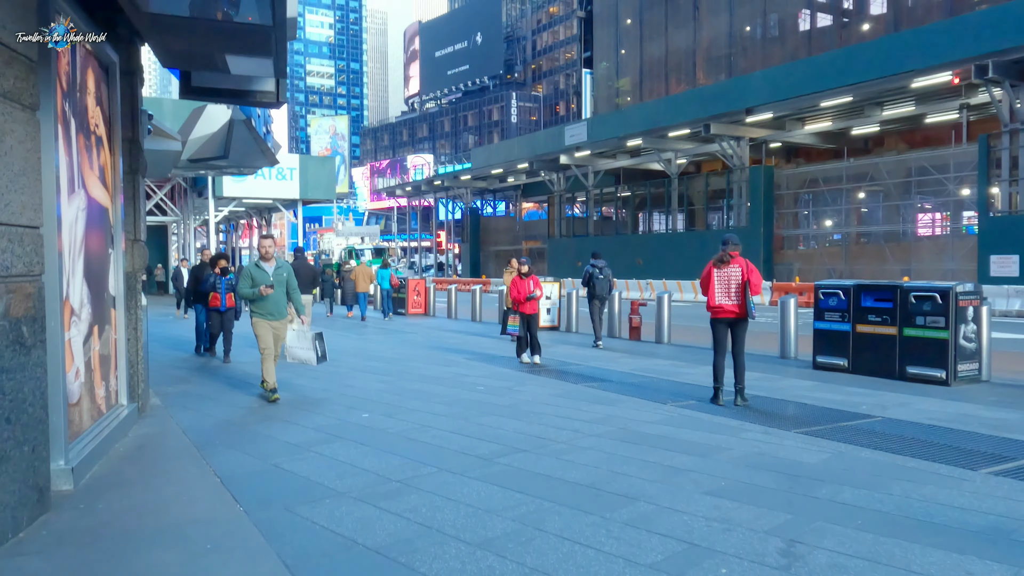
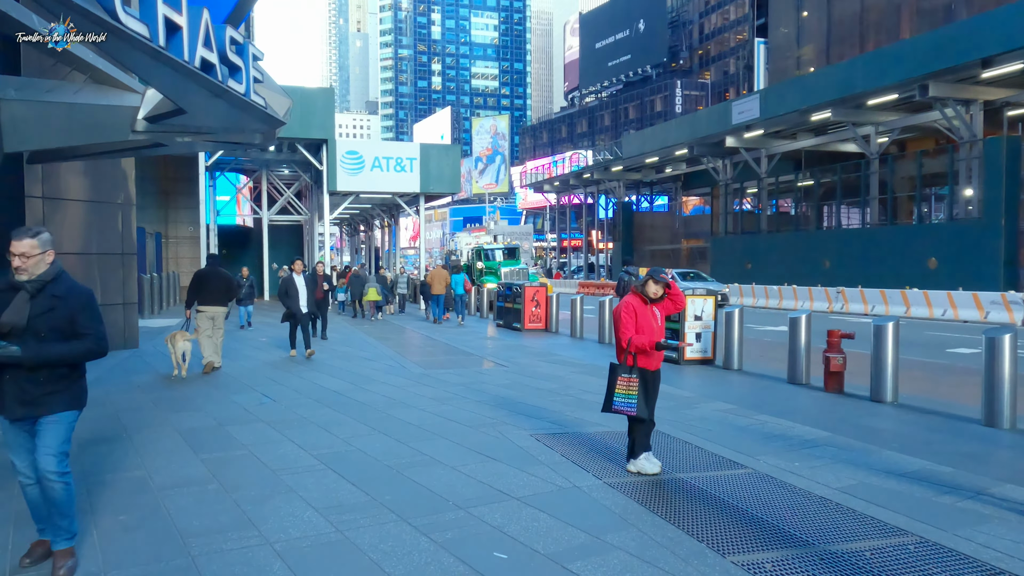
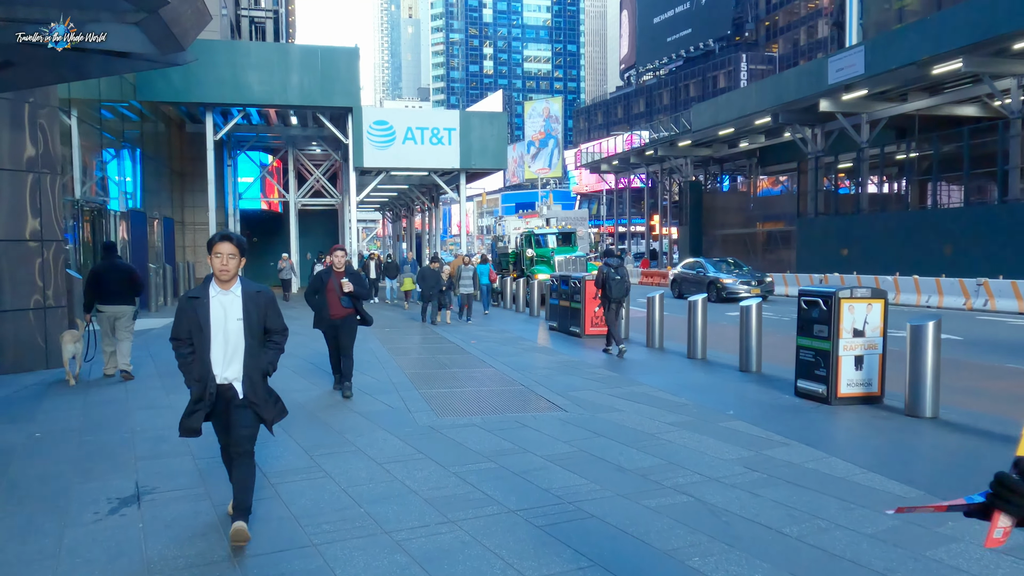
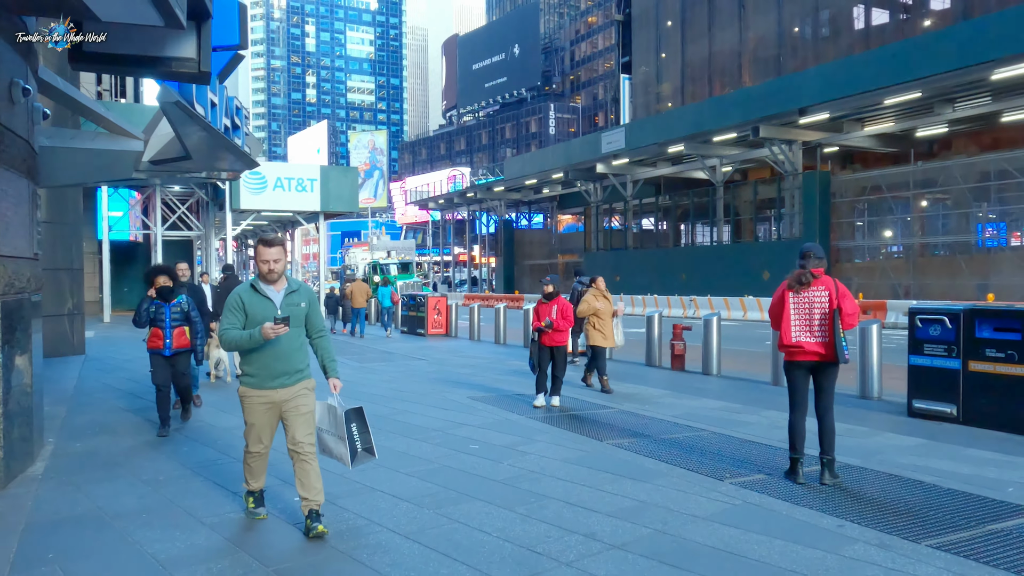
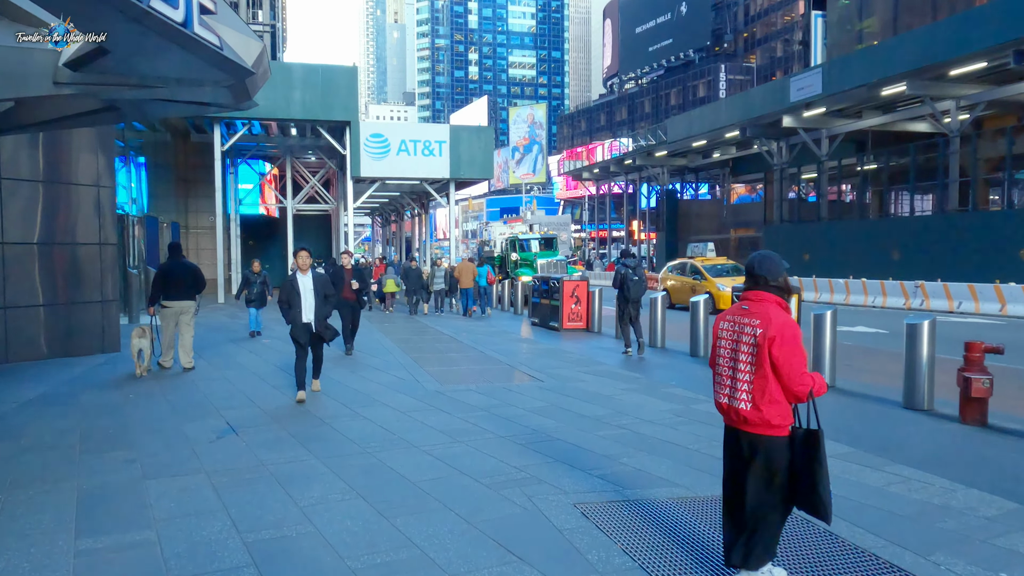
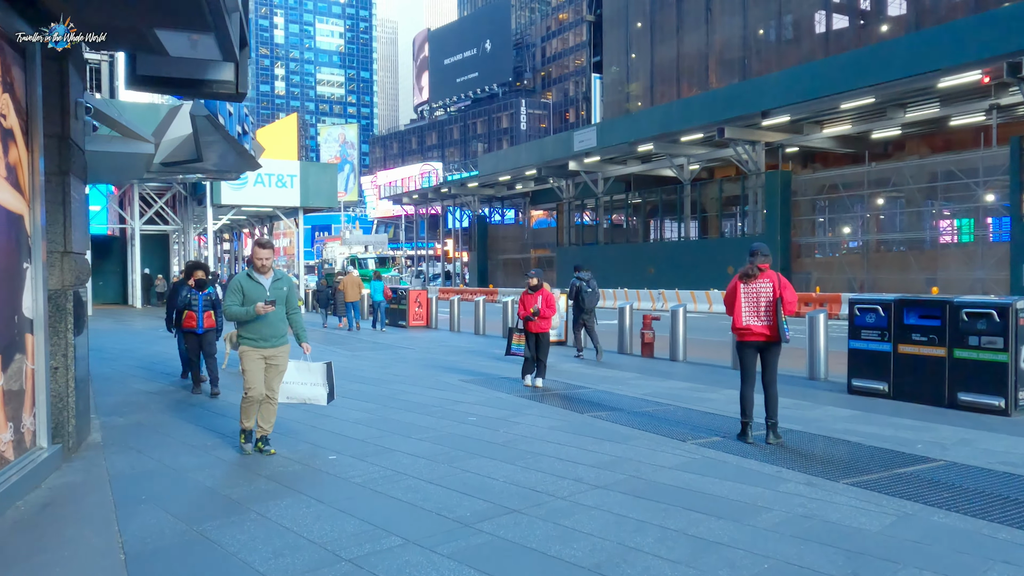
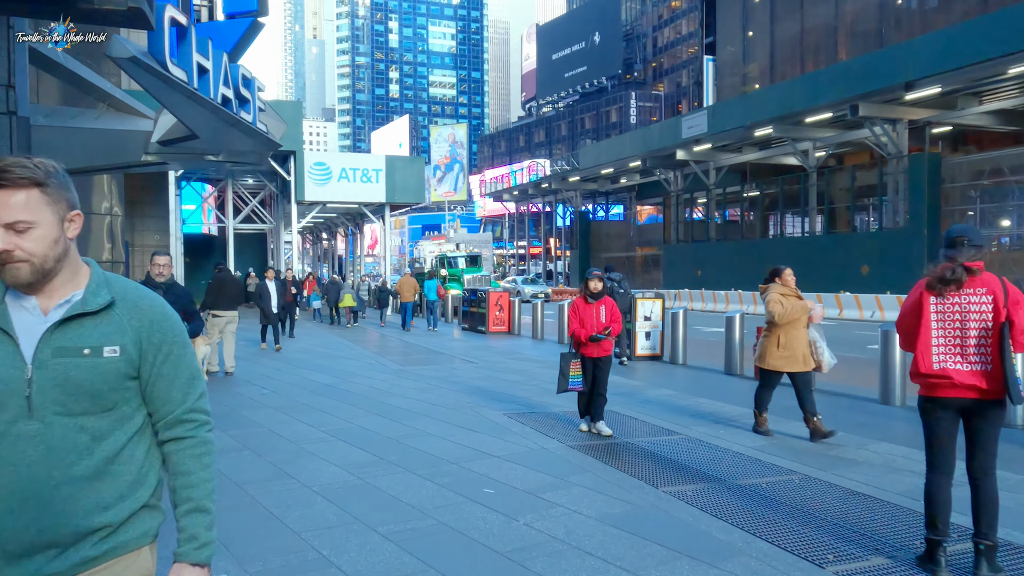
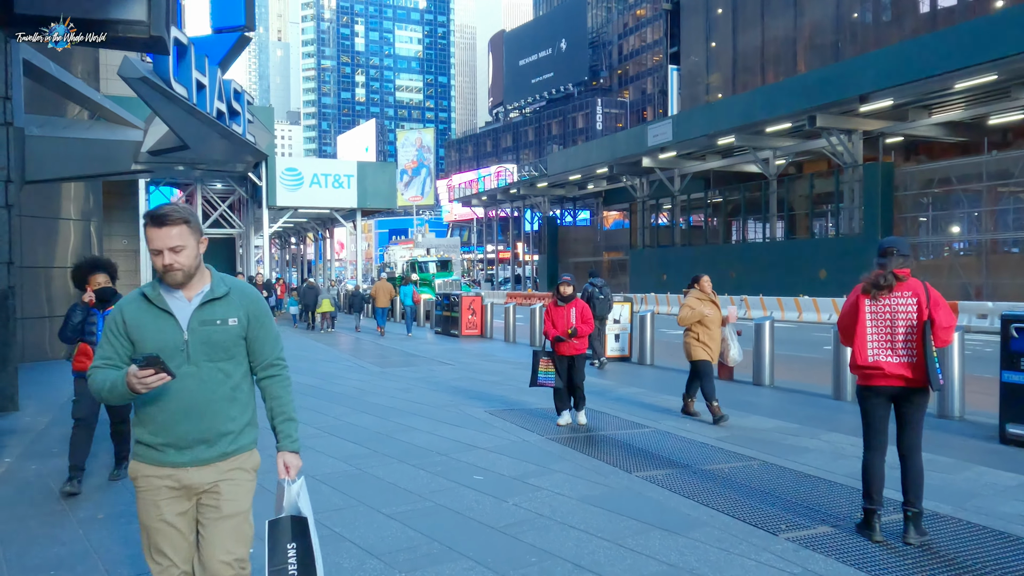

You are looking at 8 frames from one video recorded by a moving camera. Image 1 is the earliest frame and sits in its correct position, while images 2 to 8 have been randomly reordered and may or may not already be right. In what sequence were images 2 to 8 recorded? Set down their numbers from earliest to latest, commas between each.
6, 4, 8, 7, 2, 5, 3
